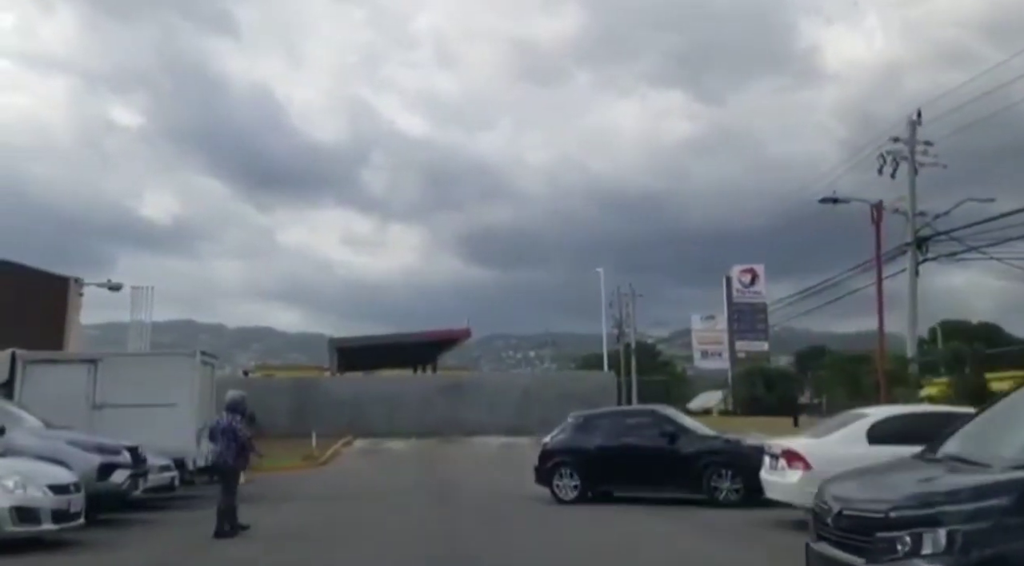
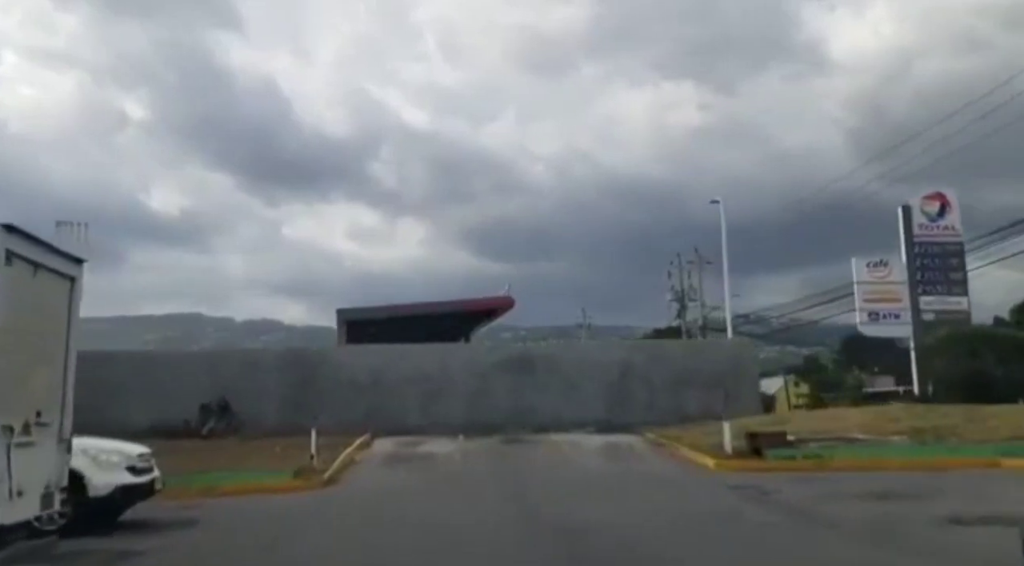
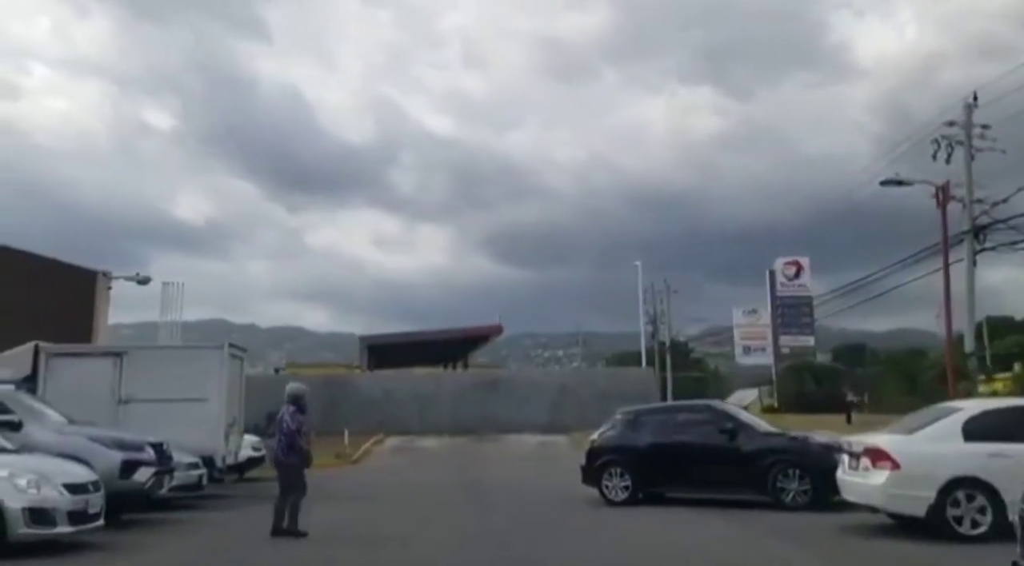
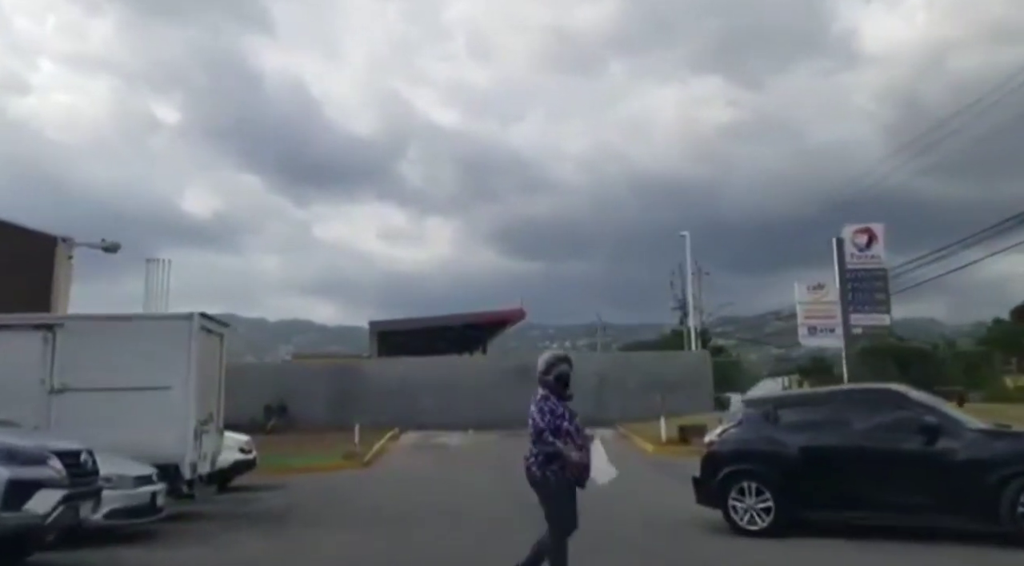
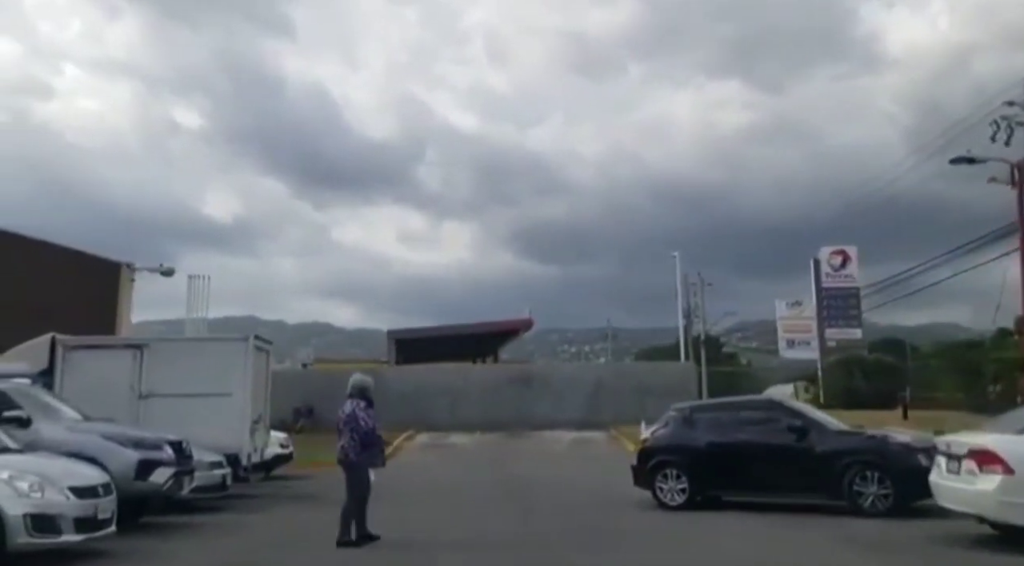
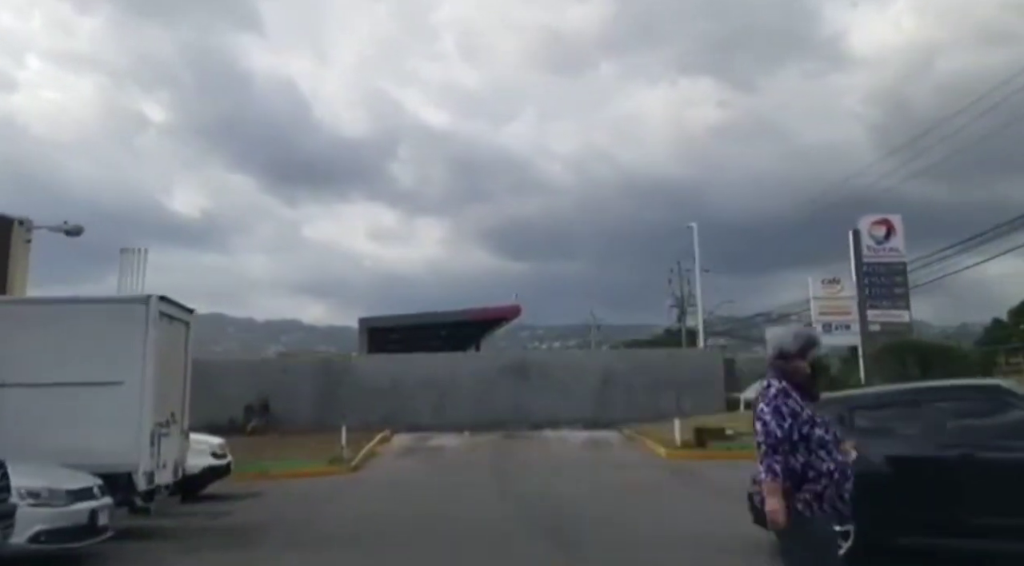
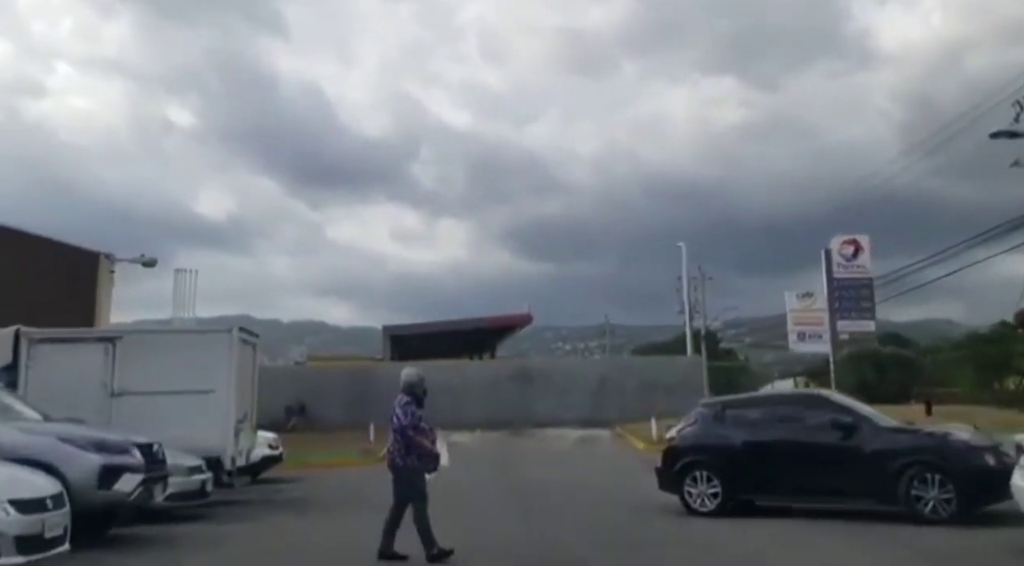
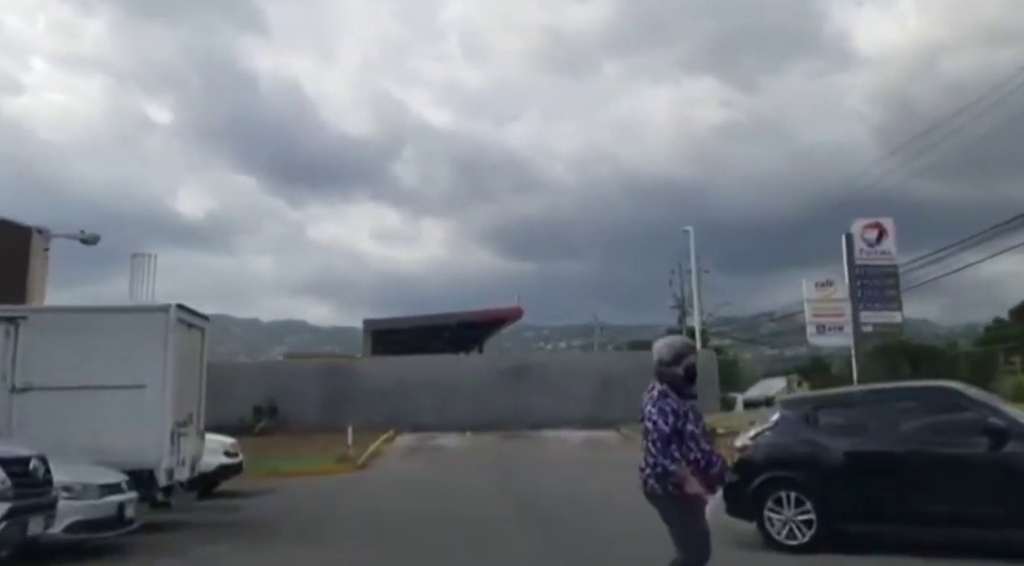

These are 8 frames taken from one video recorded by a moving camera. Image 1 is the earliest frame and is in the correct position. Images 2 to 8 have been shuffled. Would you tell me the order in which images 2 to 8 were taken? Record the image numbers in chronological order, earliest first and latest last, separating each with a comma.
3, 5, 7, 4, 8, 6, 2
